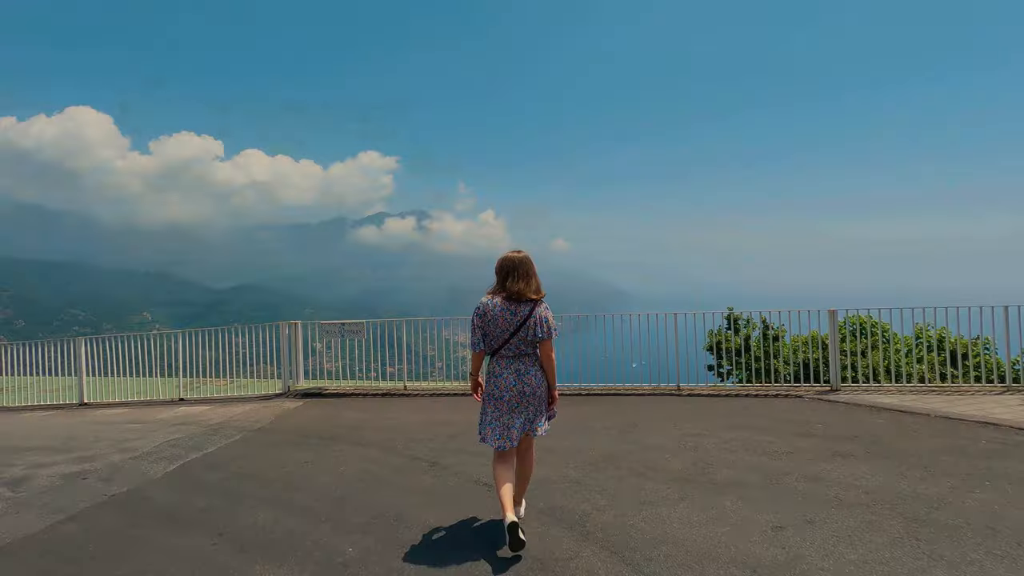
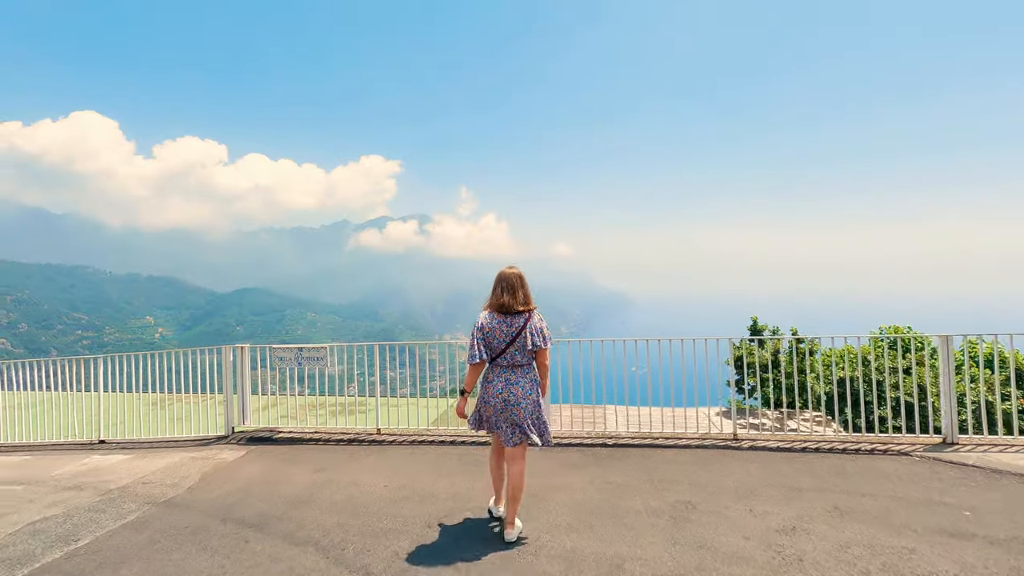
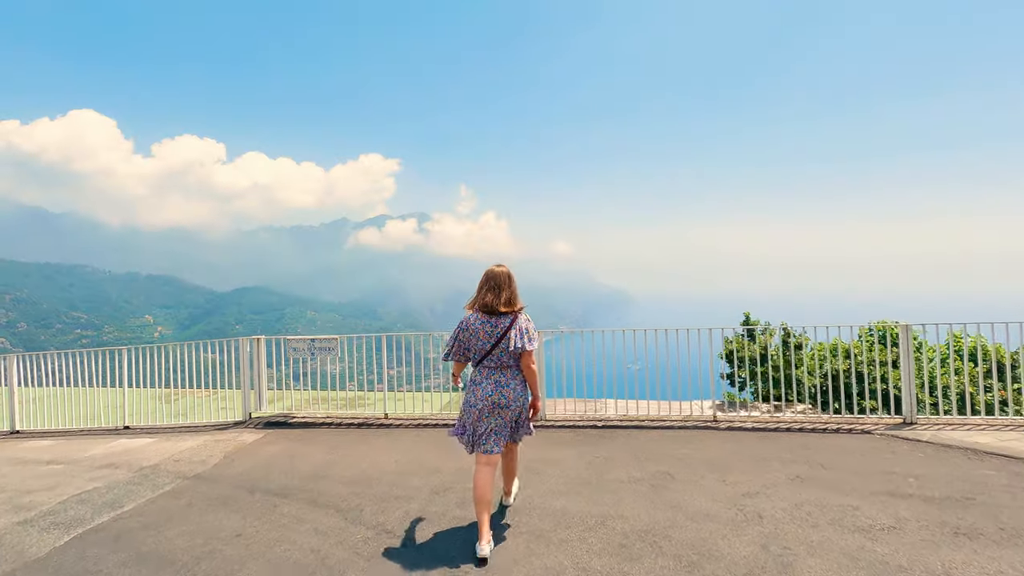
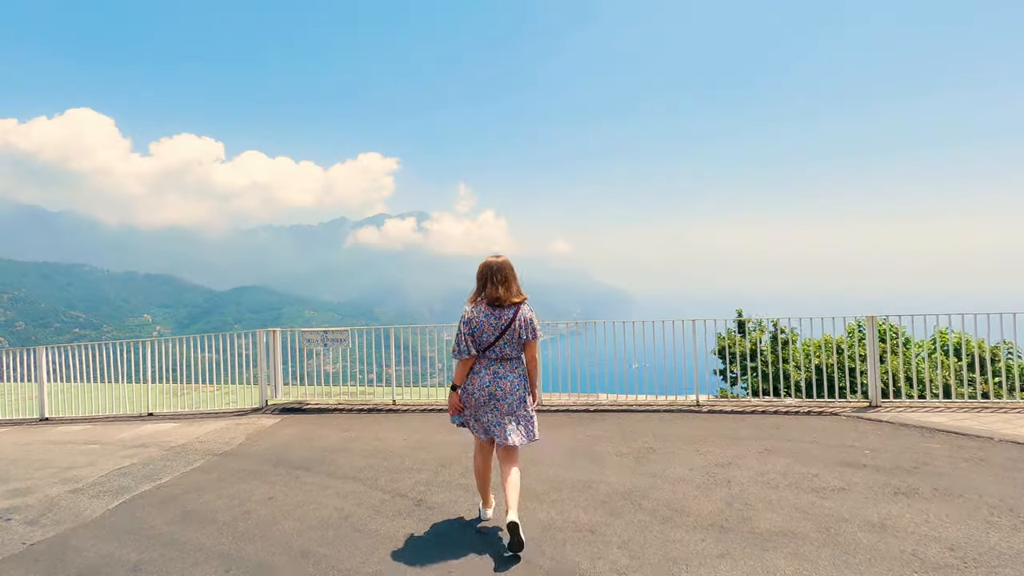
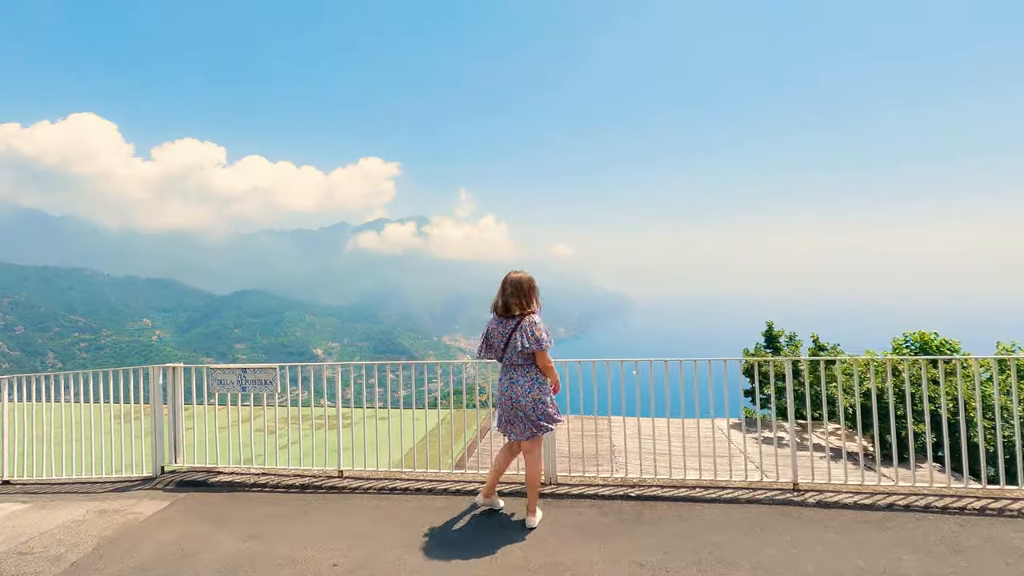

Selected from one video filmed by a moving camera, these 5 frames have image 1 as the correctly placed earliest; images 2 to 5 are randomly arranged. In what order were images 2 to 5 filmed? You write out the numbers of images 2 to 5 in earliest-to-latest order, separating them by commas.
4, 3, 2, 5
